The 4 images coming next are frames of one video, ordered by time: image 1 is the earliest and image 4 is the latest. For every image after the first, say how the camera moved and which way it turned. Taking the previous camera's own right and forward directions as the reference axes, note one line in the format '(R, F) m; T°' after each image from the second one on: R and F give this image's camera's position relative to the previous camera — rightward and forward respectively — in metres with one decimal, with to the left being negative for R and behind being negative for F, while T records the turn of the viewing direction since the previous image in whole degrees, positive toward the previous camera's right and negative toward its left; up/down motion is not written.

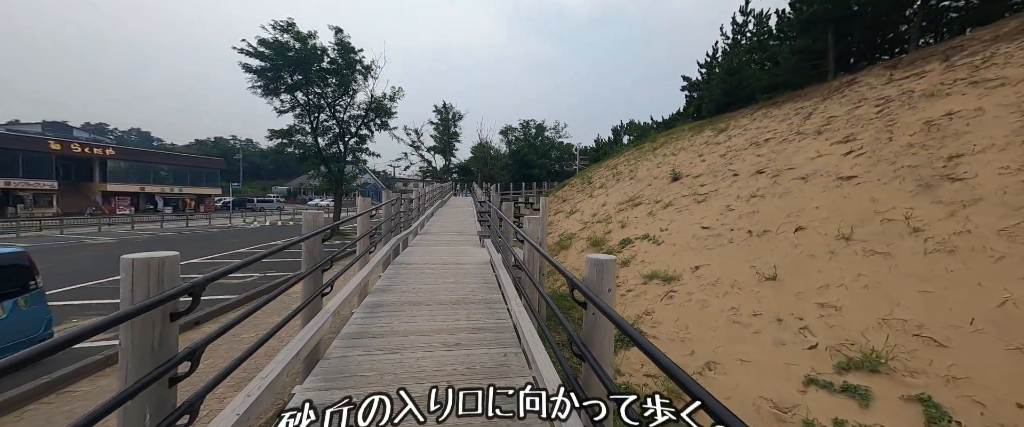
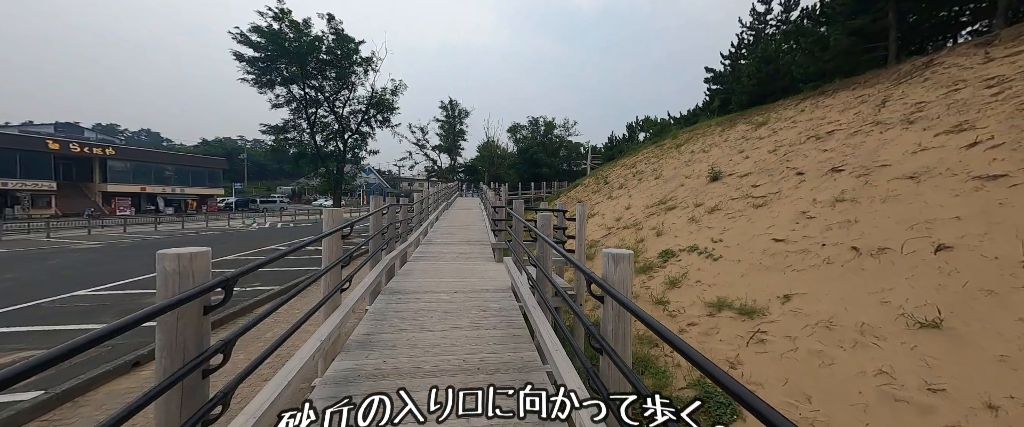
(-0.3, +1.2) m; -1°
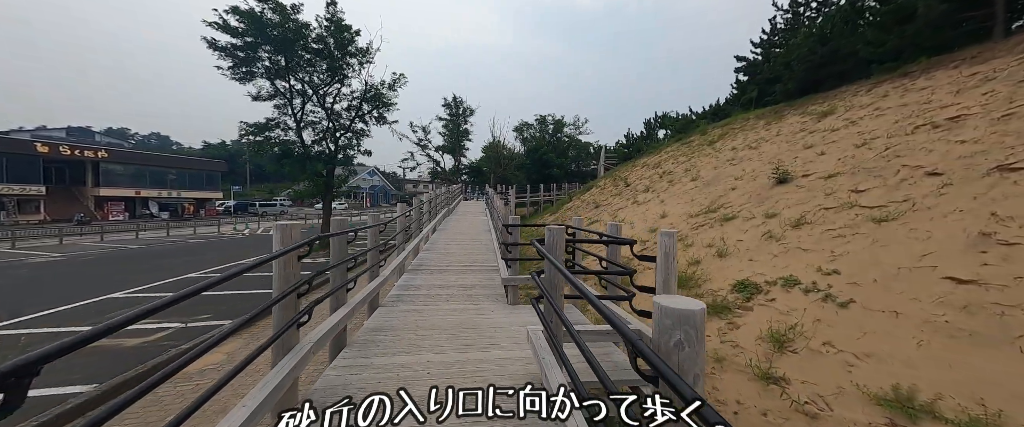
(-0.2, +1.8) m; -1°
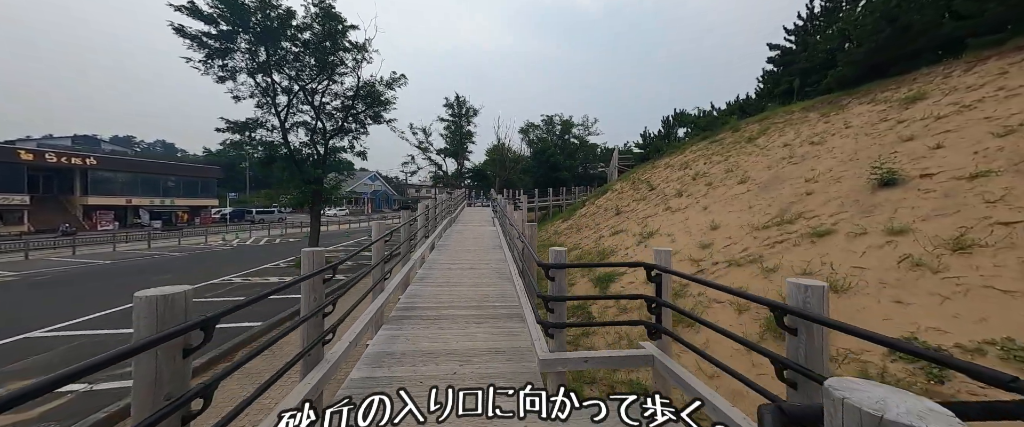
(-0.3, +1.7) m; -1°
